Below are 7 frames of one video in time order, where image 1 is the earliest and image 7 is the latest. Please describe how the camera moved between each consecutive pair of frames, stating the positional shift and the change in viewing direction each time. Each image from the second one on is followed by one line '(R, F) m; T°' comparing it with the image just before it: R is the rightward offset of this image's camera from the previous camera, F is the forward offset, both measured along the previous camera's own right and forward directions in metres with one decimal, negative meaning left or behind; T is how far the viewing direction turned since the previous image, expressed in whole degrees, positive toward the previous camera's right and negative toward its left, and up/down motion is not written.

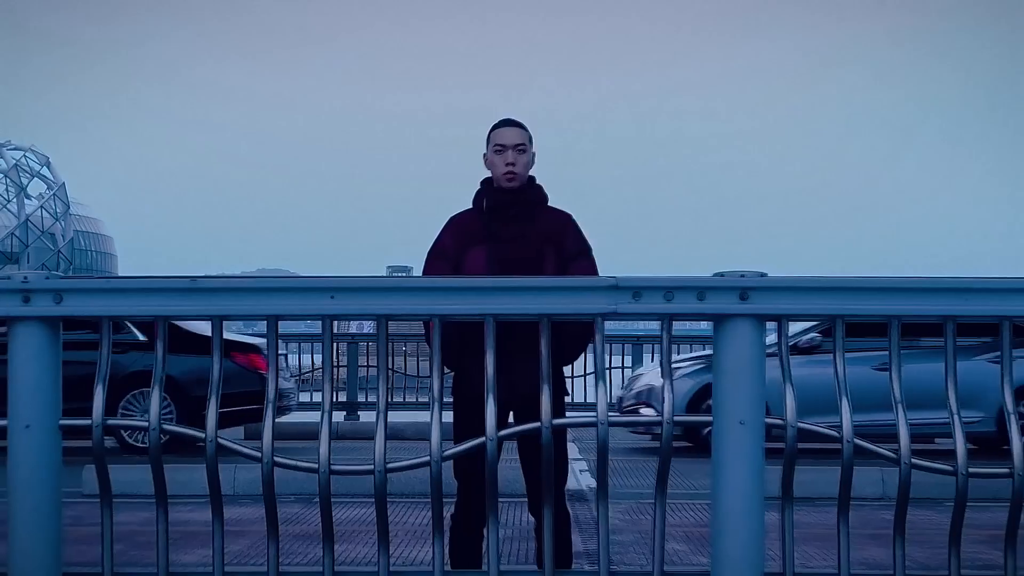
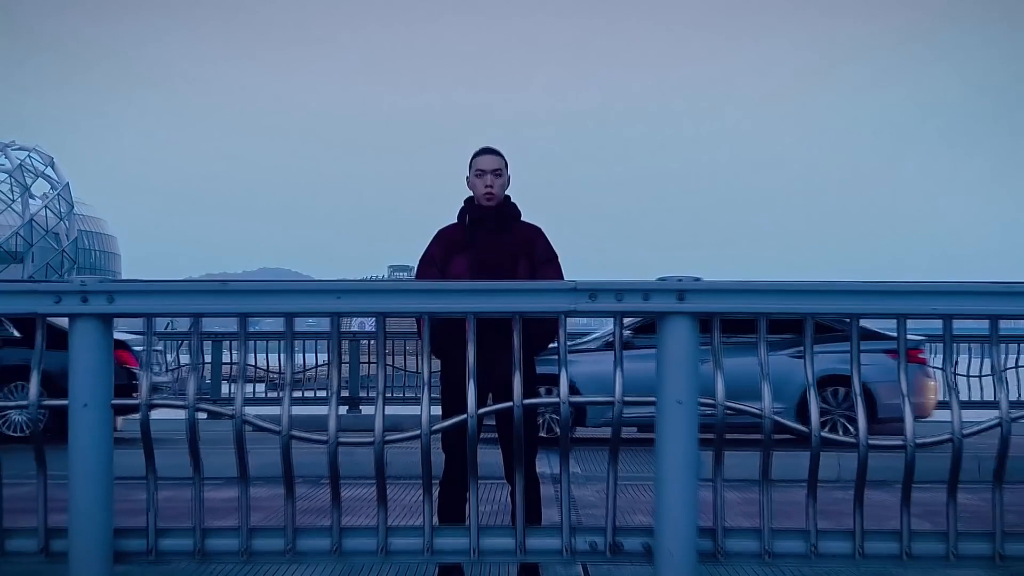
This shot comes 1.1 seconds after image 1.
(+0.1, -0.5) m; 0°
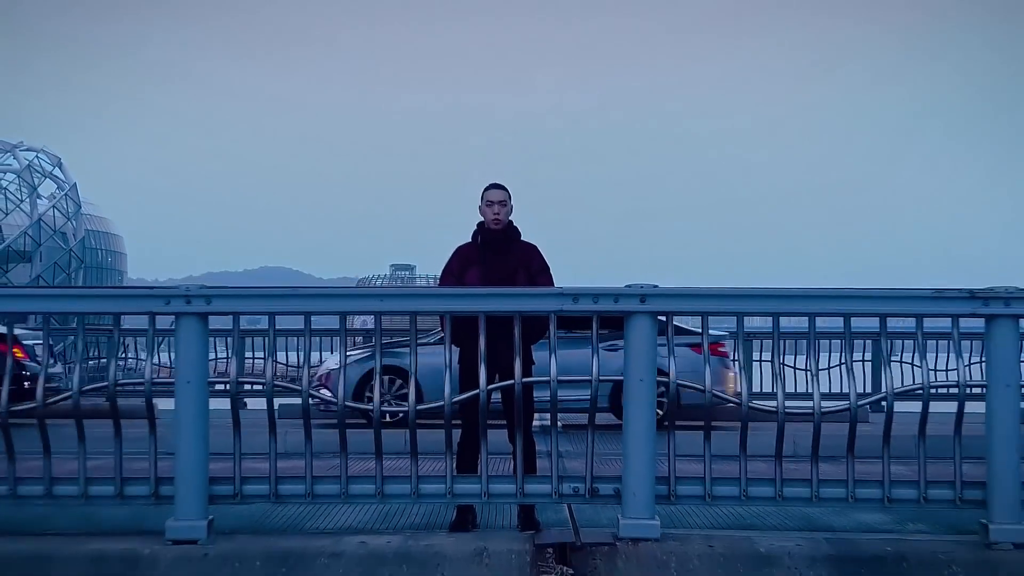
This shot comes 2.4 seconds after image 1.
(0.0, -1.0) m; 0°
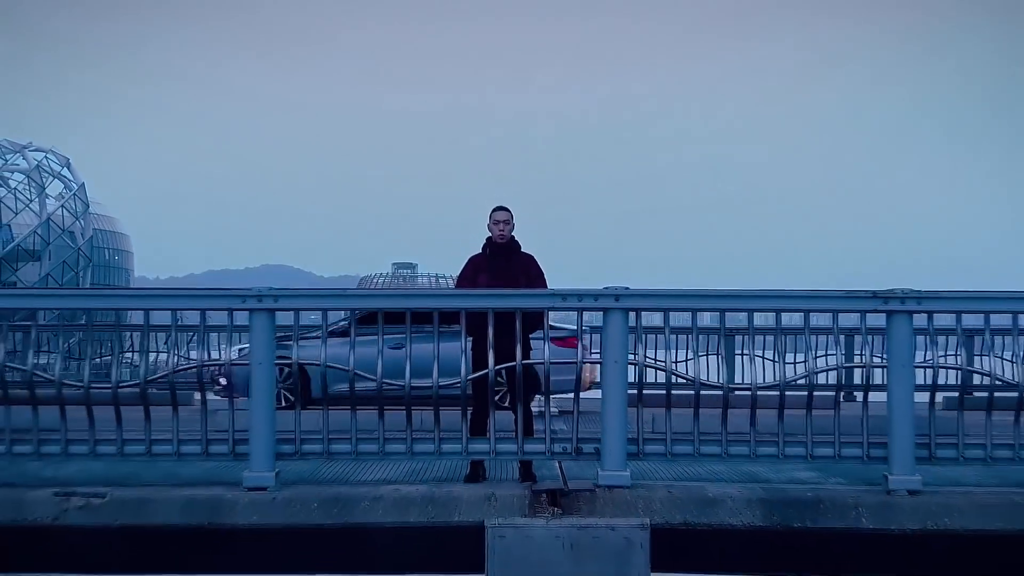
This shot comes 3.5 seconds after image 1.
(0.0, -1.1) m; 0°
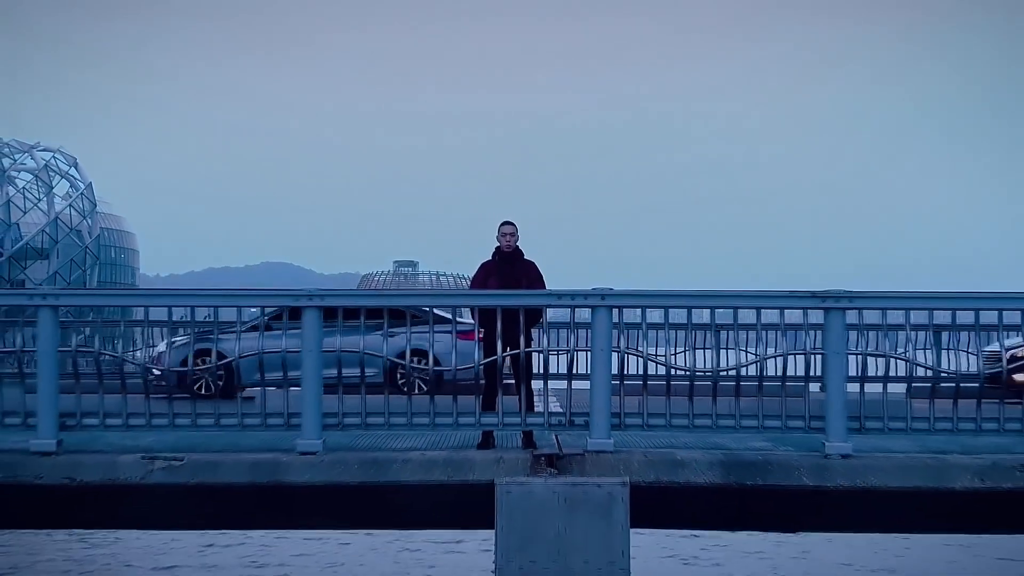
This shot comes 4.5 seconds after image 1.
(0.0, -1.2) m; 0°
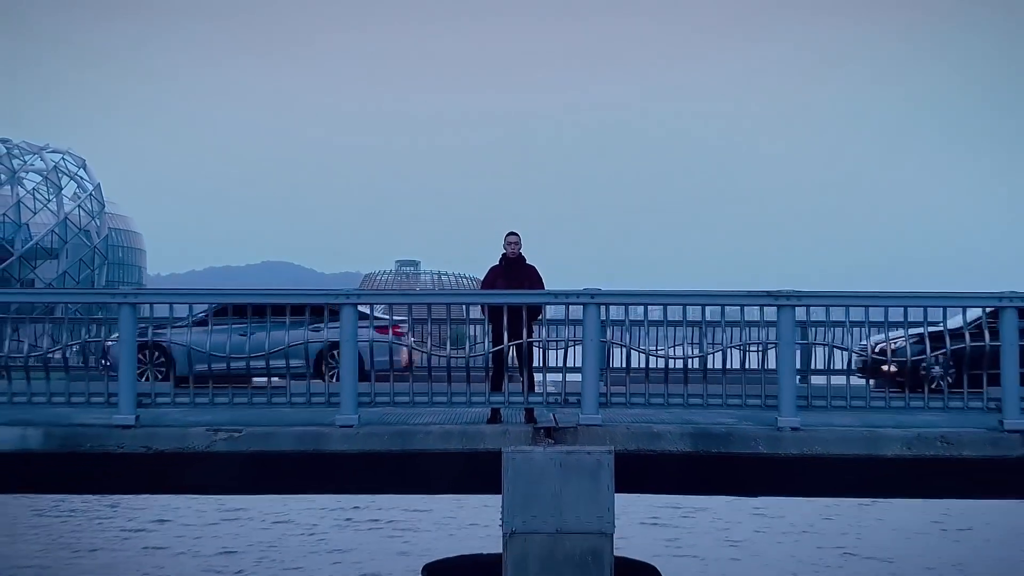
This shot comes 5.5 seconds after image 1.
(0.0, -1.3) m; 0°
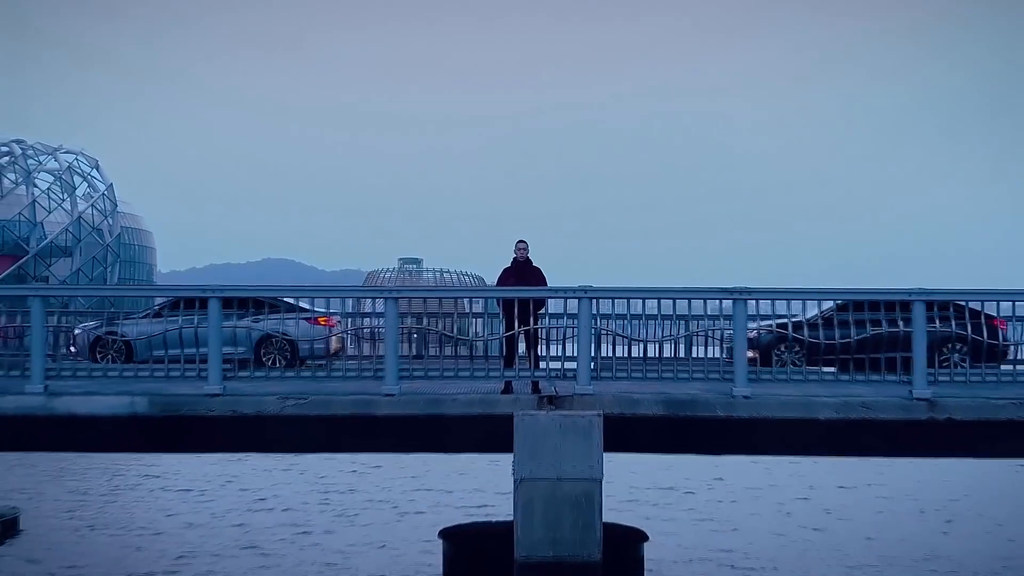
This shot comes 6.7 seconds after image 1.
(-0.1, -2.0) m; 0°
